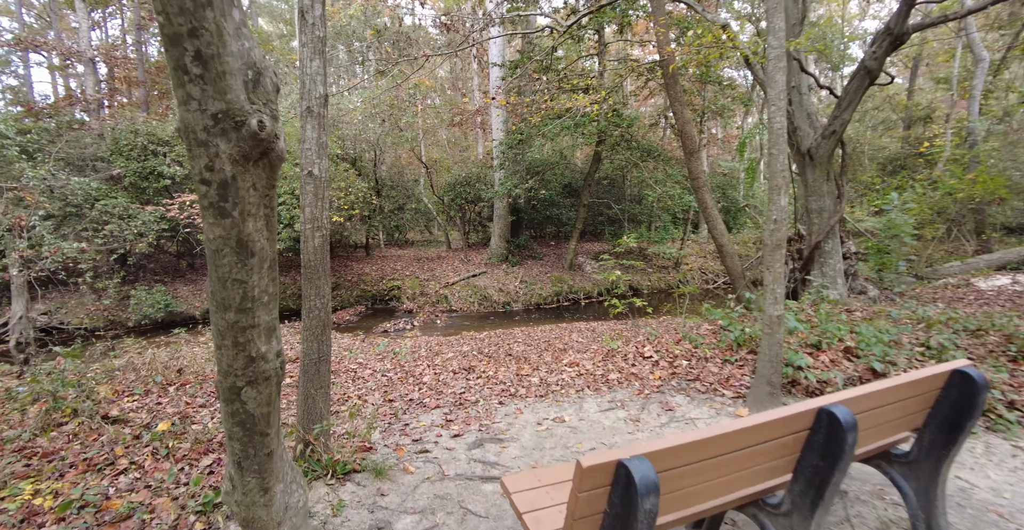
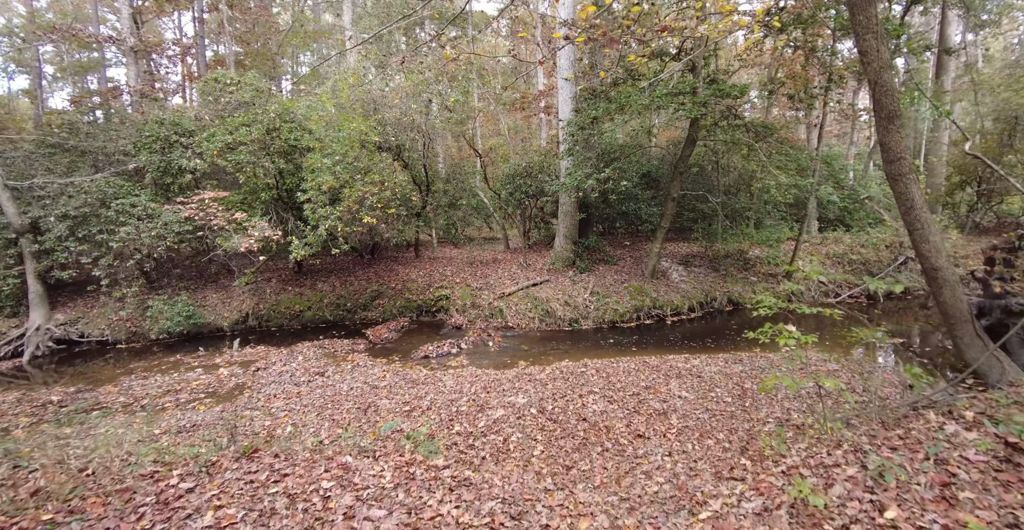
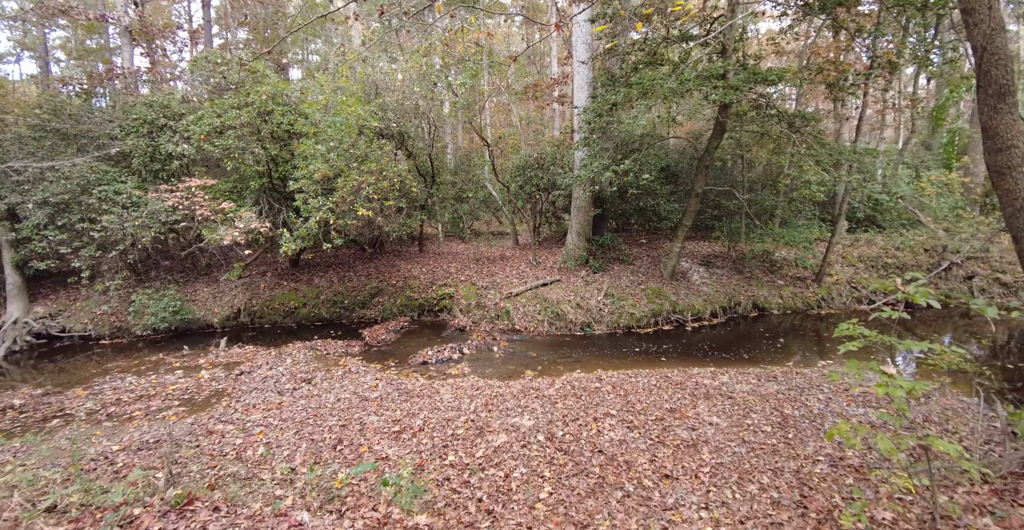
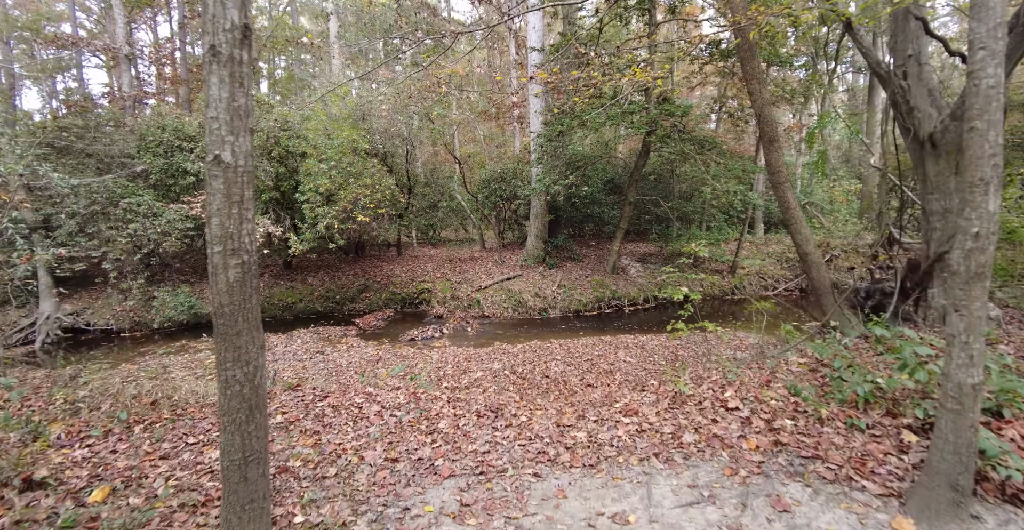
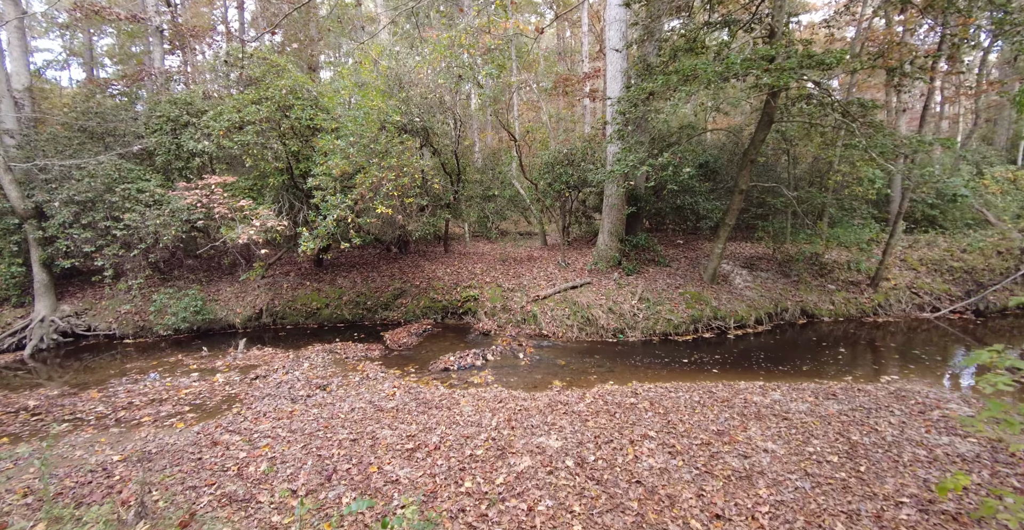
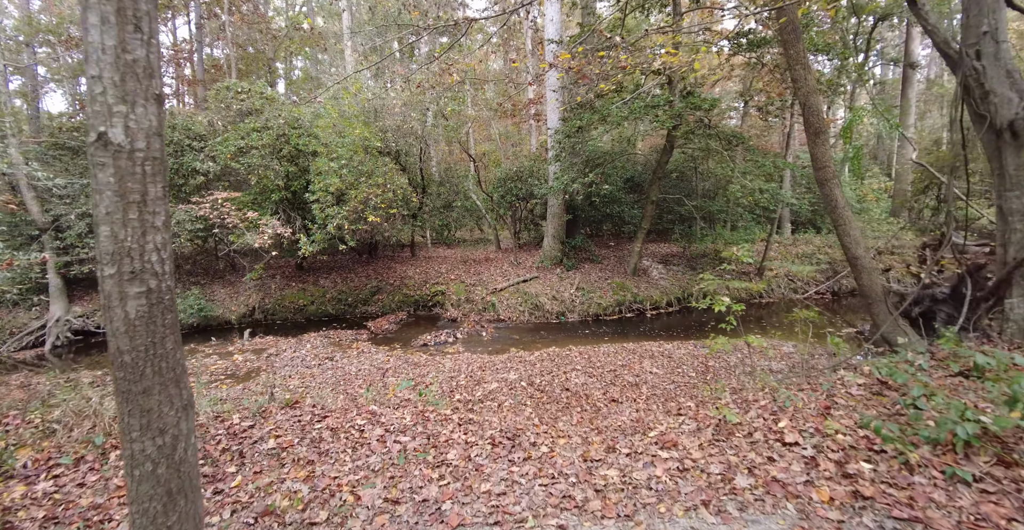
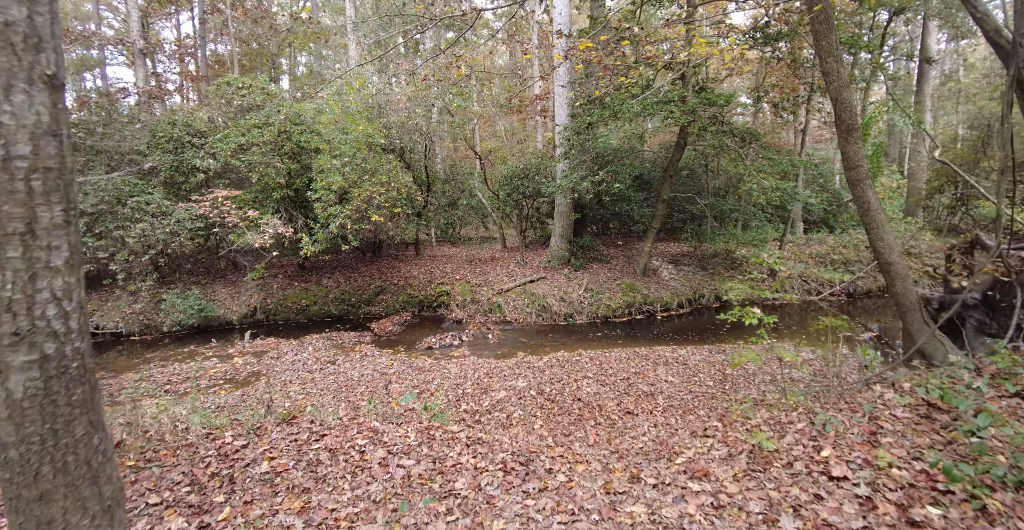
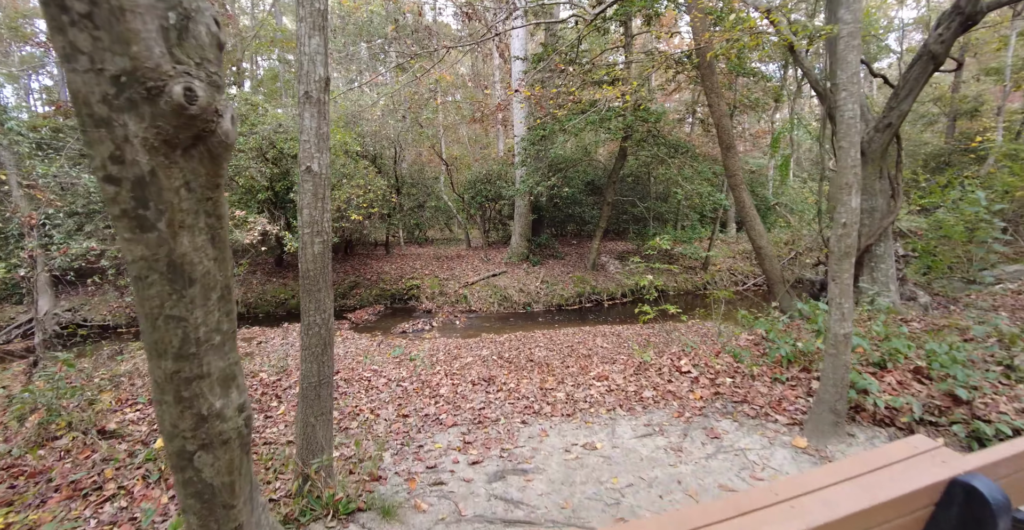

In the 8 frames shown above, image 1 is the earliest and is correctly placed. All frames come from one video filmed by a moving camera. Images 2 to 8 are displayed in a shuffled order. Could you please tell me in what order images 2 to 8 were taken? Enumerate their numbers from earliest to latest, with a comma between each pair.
8, 4, 6, 7, 2, 3, 5
